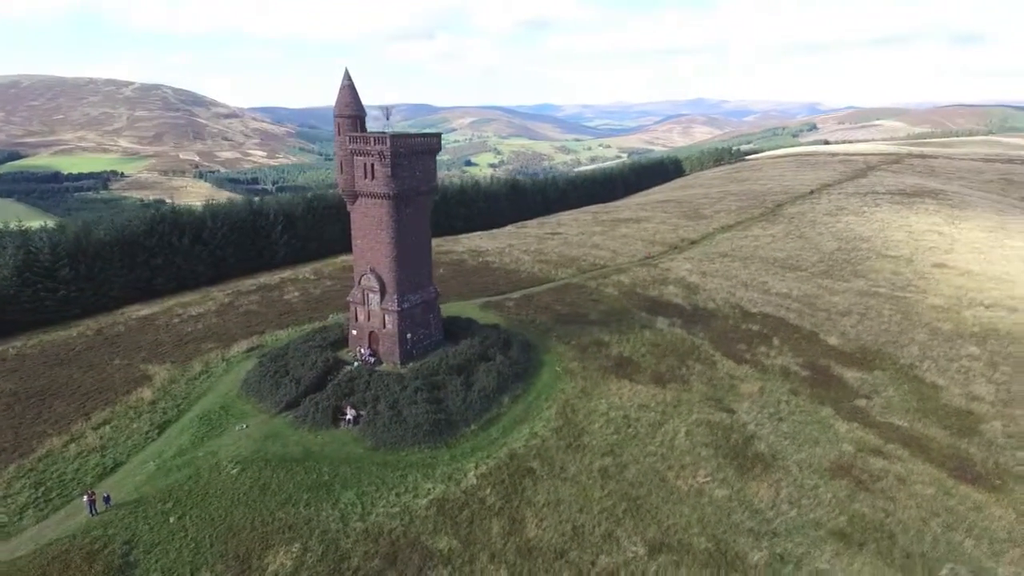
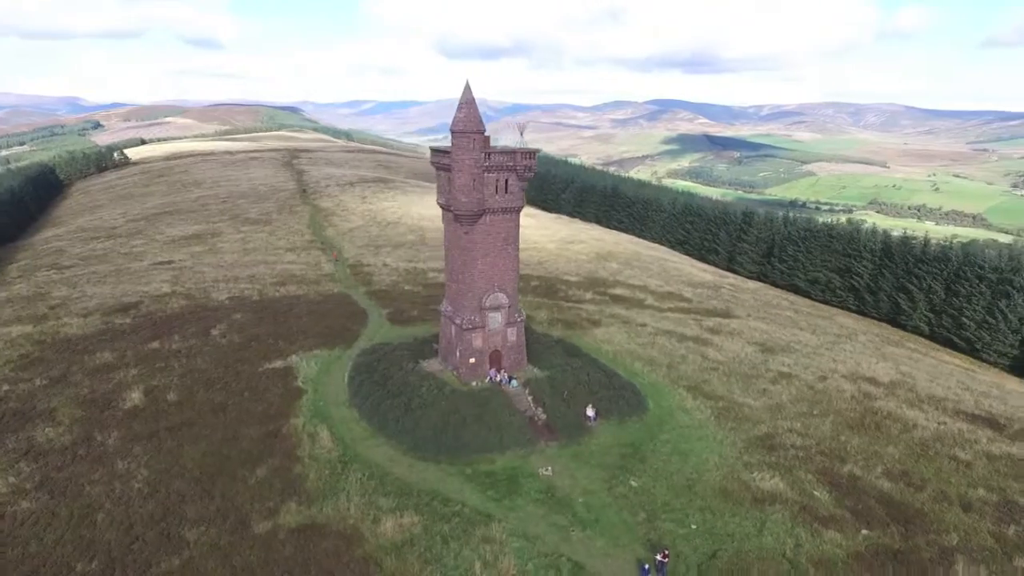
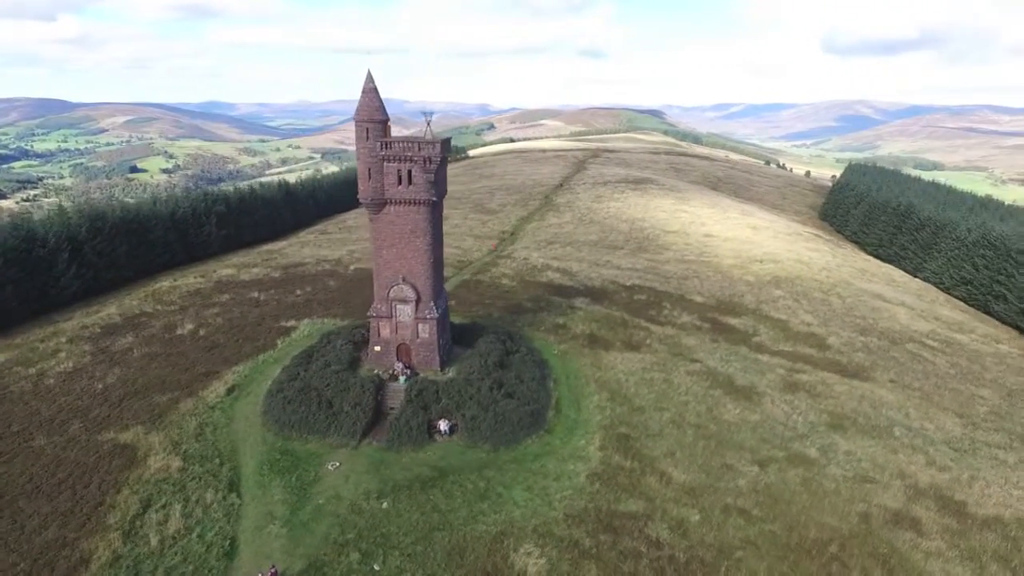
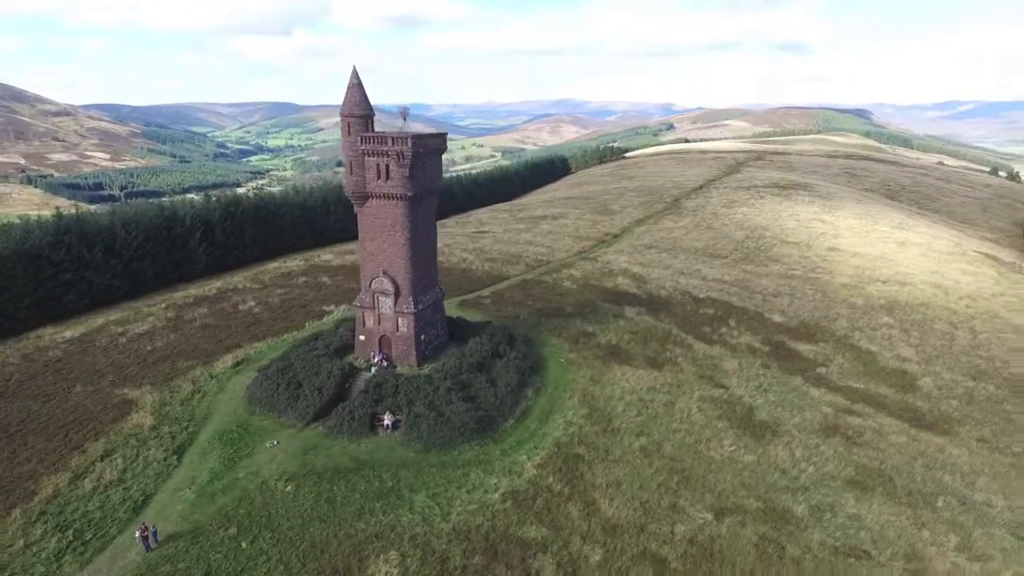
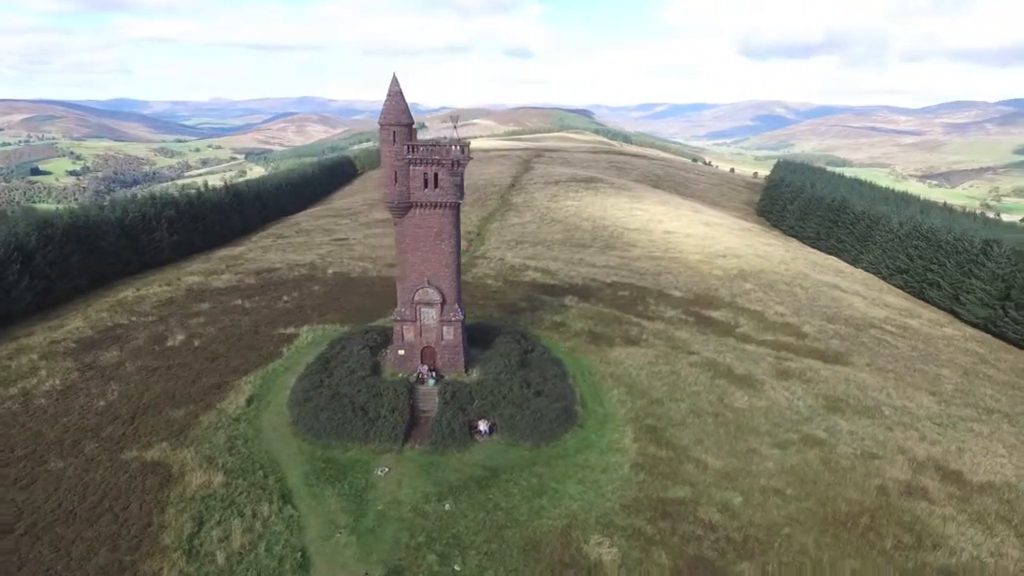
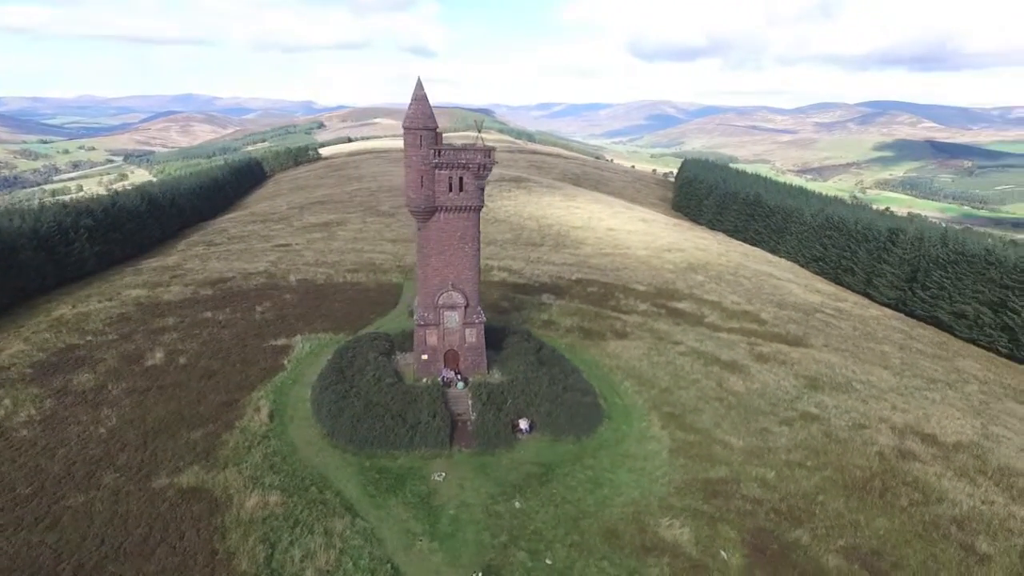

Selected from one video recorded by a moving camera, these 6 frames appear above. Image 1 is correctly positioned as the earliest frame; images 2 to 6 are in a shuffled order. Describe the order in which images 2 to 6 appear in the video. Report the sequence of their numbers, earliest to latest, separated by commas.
4, 3, 5, 6, 2
